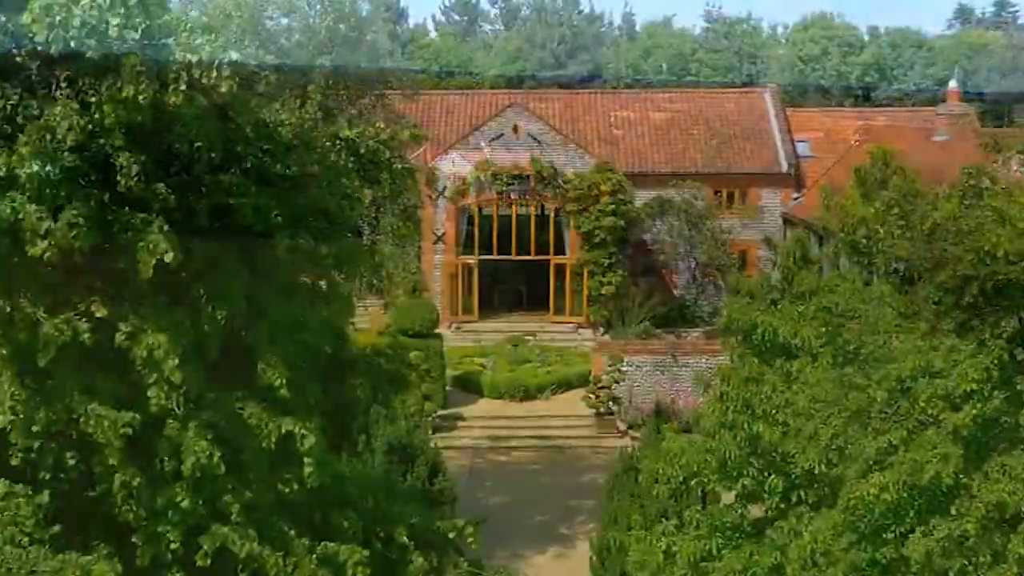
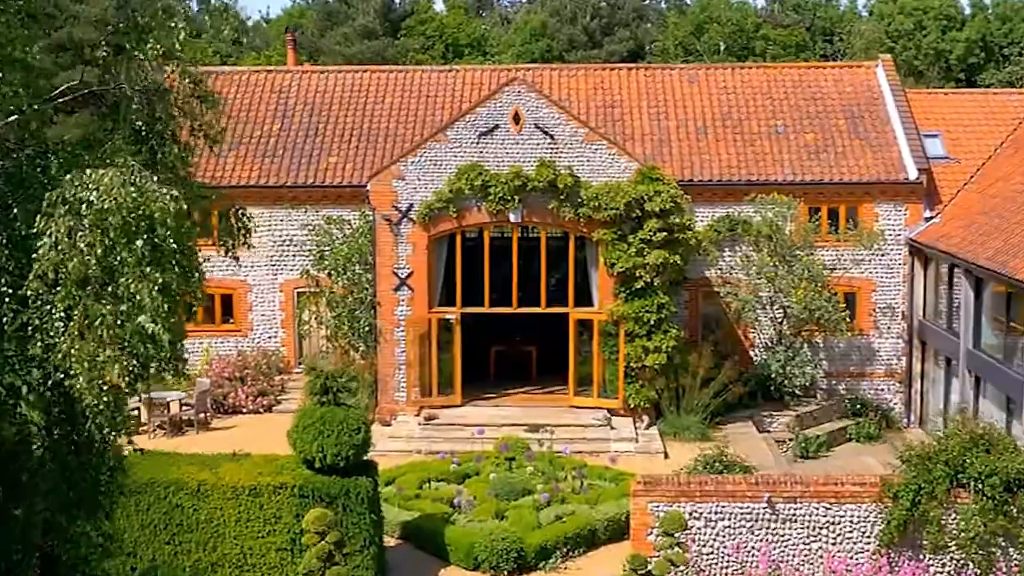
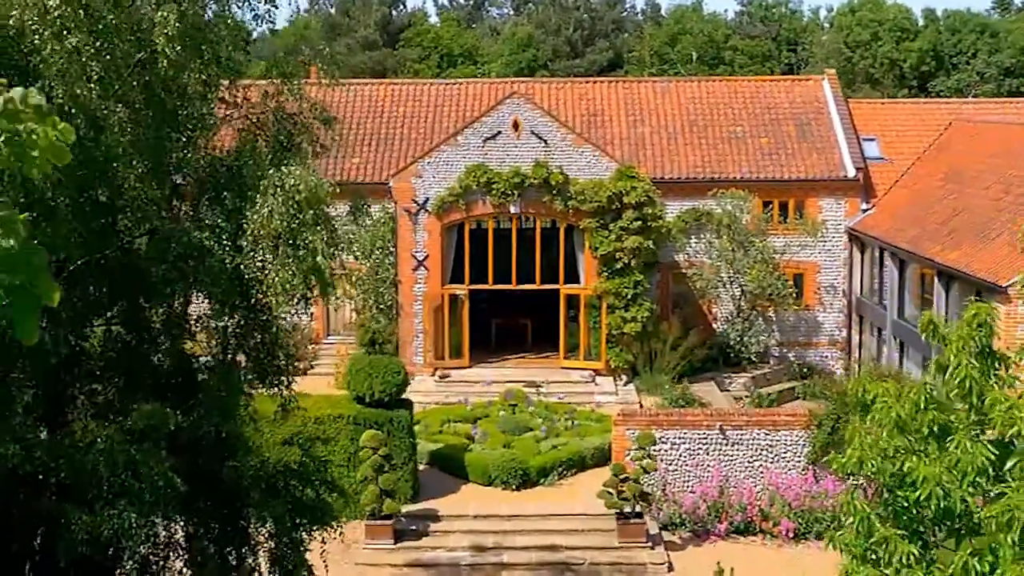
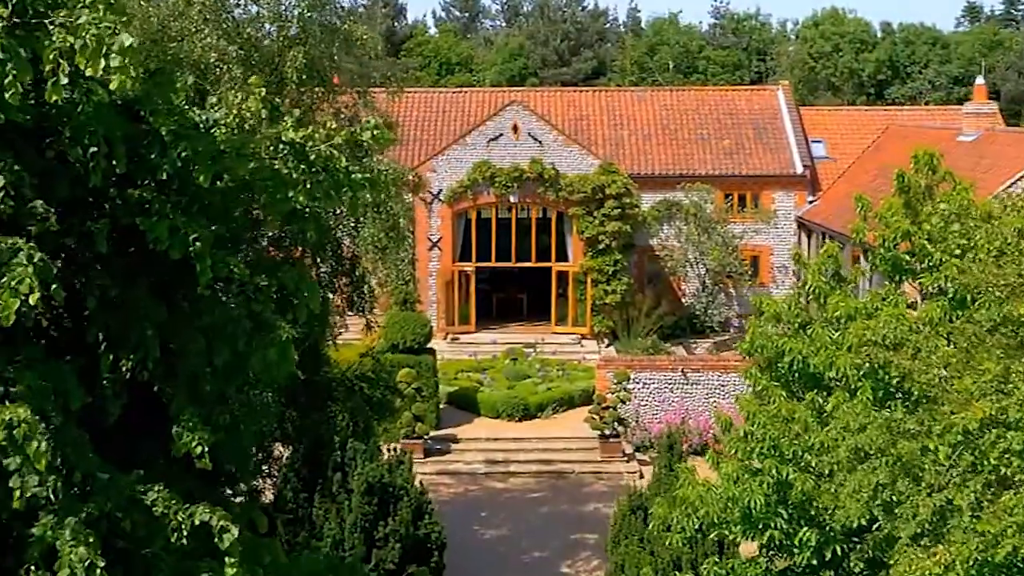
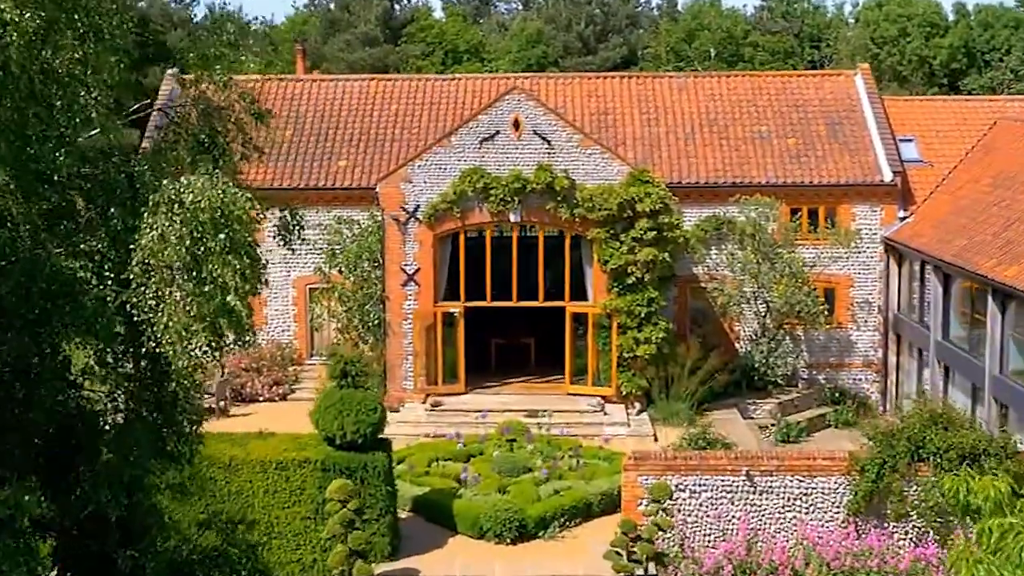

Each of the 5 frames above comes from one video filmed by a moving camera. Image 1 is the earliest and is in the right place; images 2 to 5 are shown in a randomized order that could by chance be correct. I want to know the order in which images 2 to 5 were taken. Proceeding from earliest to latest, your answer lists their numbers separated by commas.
4, 3, 5, 2
